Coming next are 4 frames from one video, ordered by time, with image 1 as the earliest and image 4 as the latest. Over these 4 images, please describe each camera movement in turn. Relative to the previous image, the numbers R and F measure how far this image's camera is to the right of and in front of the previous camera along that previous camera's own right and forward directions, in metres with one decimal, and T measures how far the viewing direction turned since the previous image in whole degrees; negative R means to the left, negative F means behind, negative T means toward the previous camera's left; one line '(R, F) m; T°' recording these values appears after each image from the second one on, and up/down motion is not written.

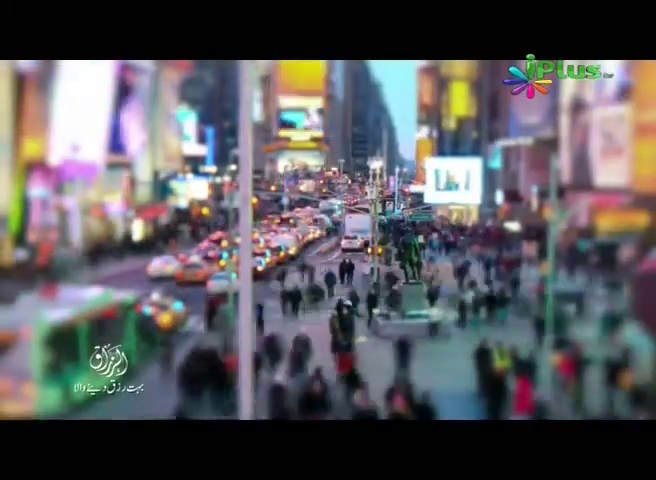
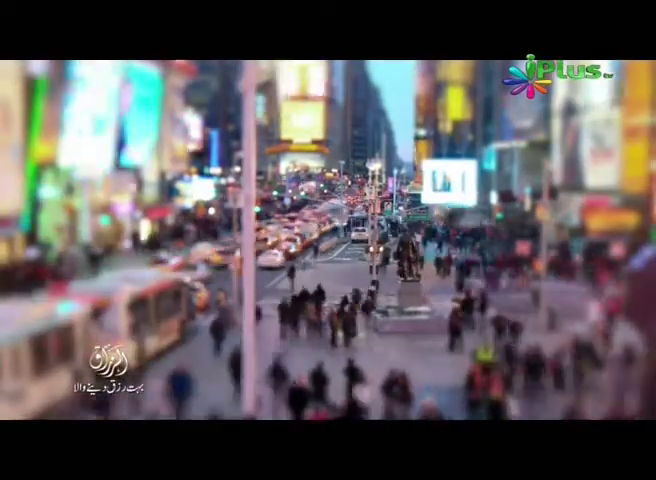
(+0.3, -0.2) m; -2°
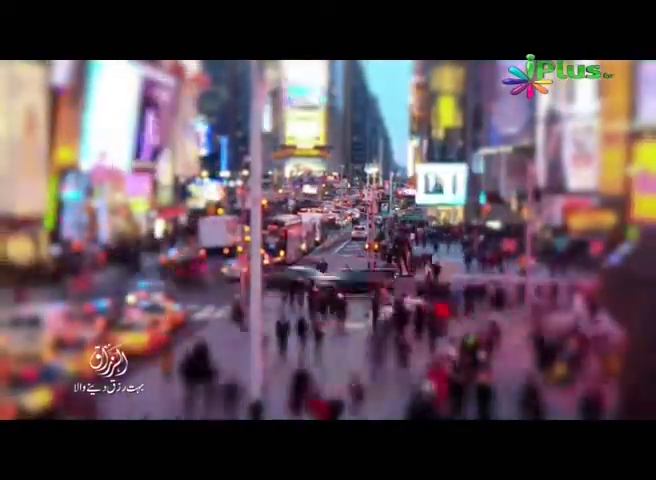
(0.0, -0.7) m; 0°
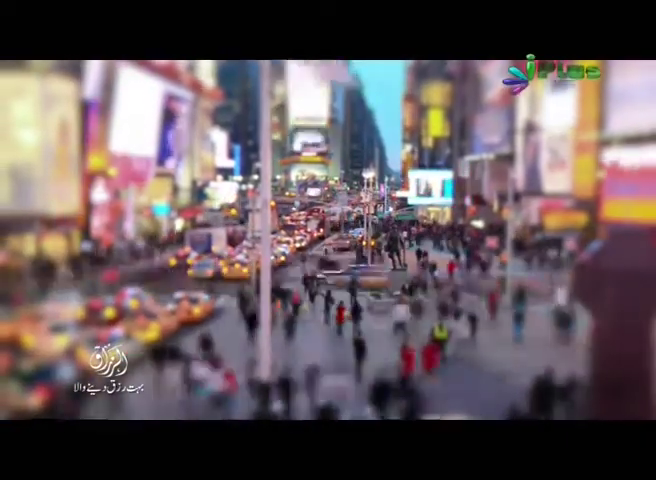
(0.0, -1.1) m; 0°
